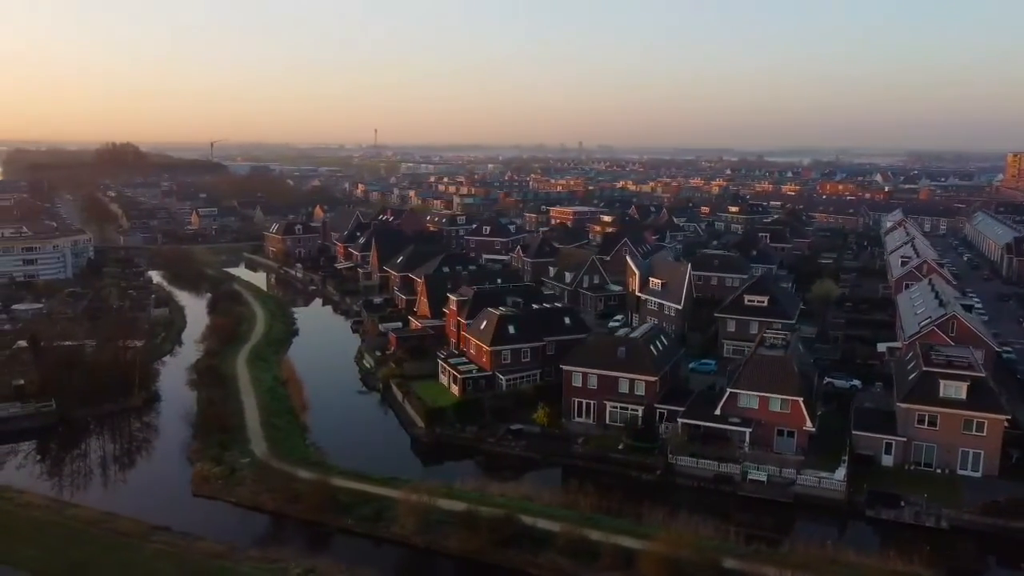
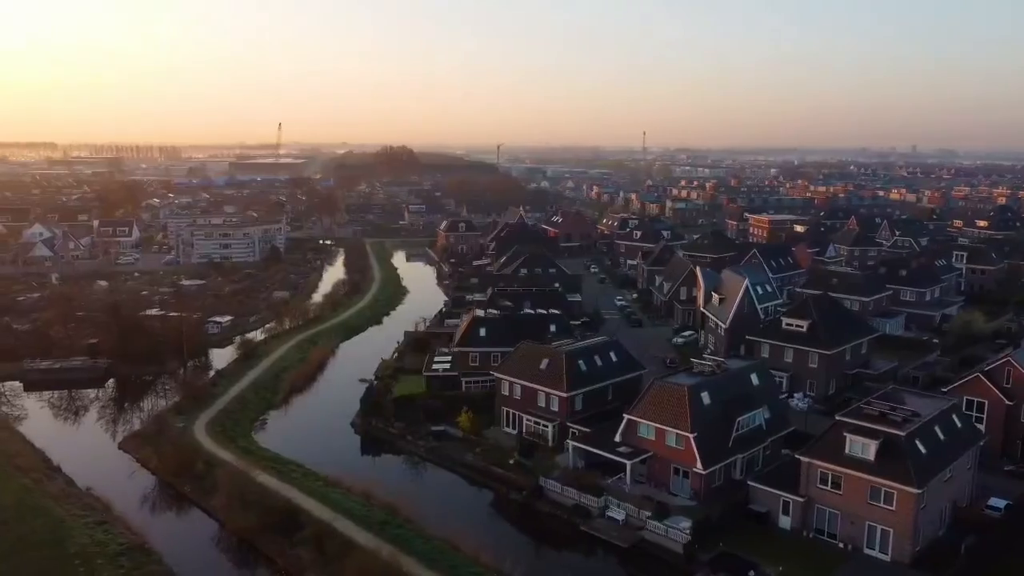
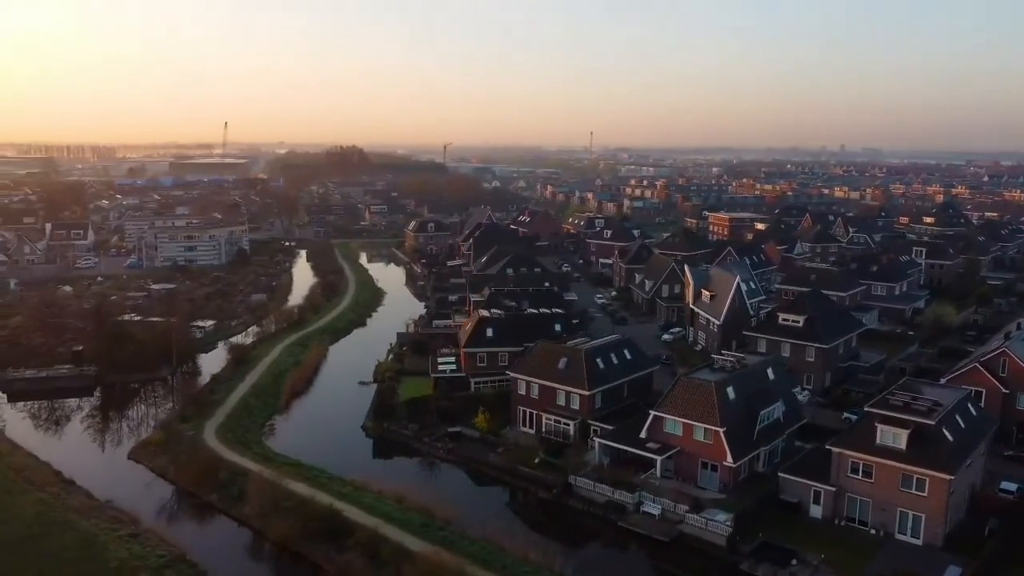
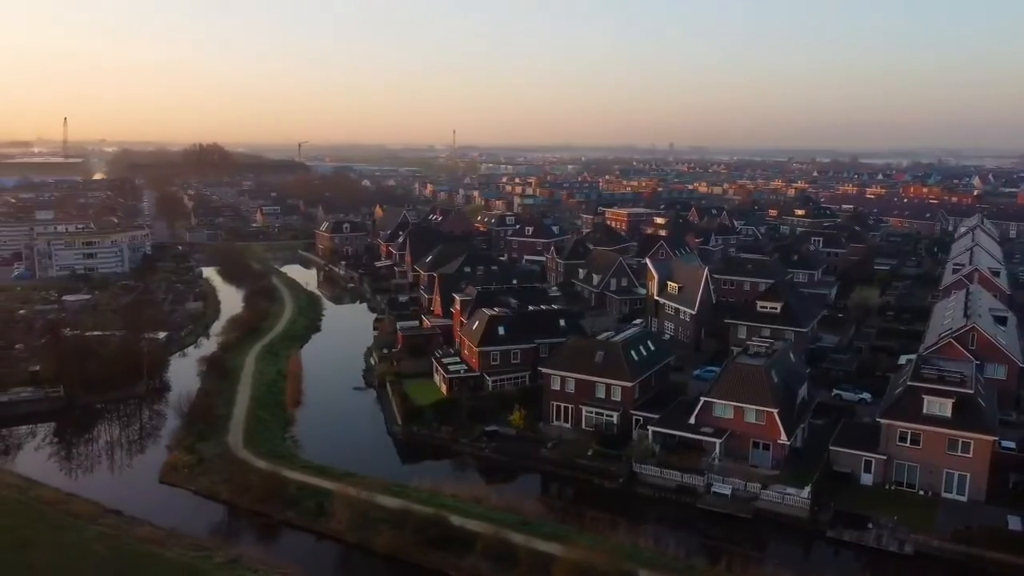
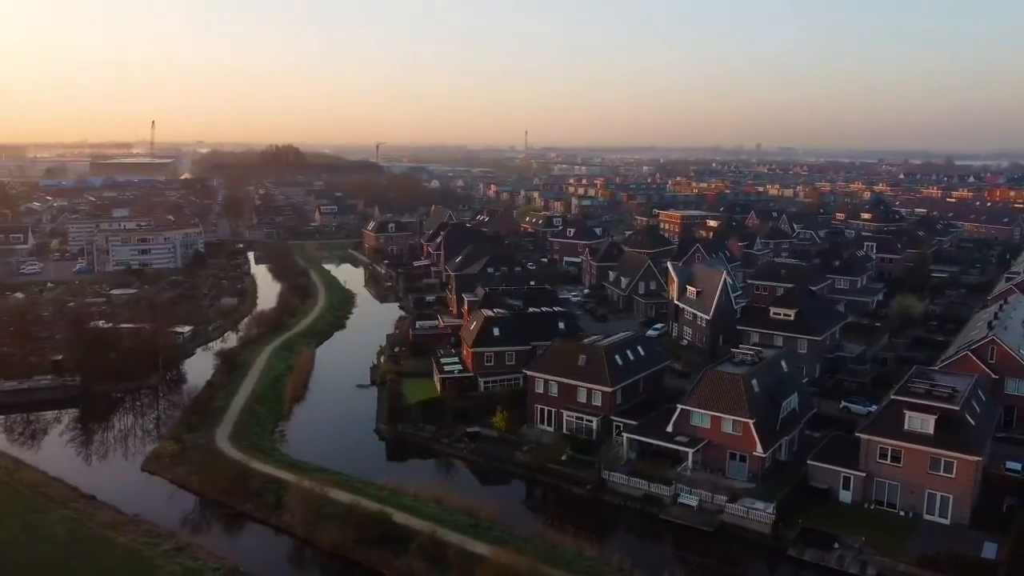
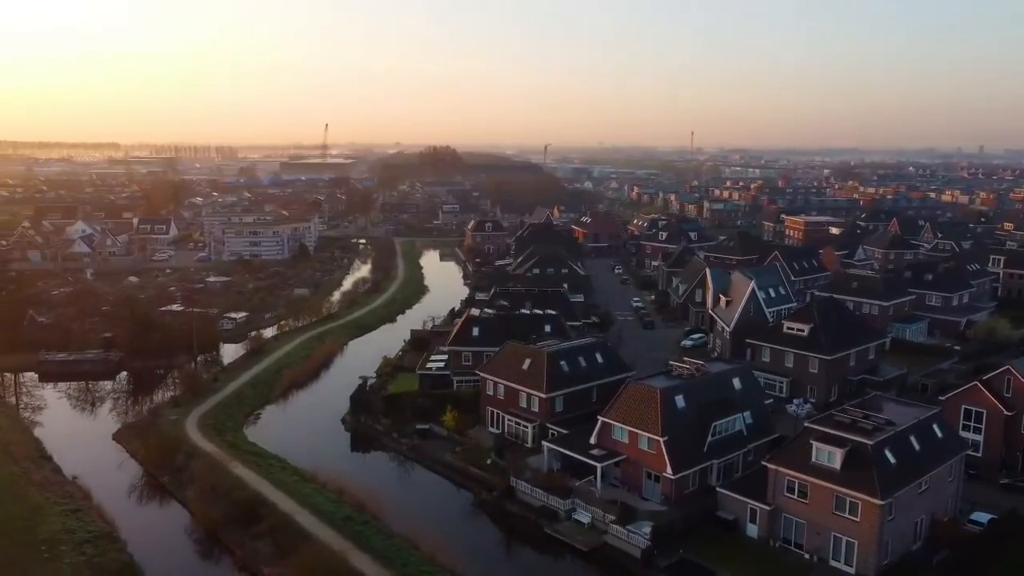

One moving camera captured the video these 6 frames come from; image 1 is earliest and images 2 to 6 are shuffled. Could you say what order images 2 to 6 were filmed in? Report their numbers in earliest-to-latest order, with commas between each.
4, 5, 3, 2, 6
